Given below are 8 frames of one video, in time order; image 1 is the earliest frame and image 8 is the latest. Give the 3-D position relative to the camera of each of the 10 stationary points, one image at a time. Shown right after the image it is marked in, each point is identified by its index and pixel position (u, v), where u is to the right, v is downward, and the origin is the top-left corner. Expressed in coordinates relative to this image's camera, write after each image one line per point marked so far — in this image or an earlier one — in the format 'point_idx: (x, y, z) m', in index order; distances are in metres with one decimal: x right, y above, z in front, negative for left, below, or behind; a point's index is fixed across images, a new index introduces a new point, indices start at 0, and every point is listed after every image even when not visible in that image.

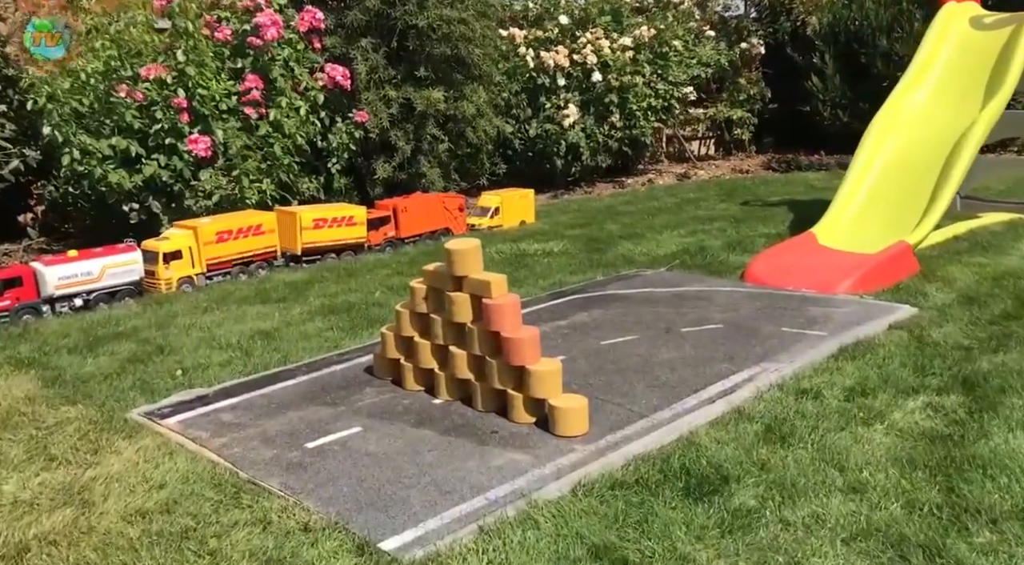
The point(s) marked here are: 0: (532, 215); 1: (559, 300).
0: (+0.2, +0.7, +9.3) m
1: (+0.3, -0.1, +5.8) m
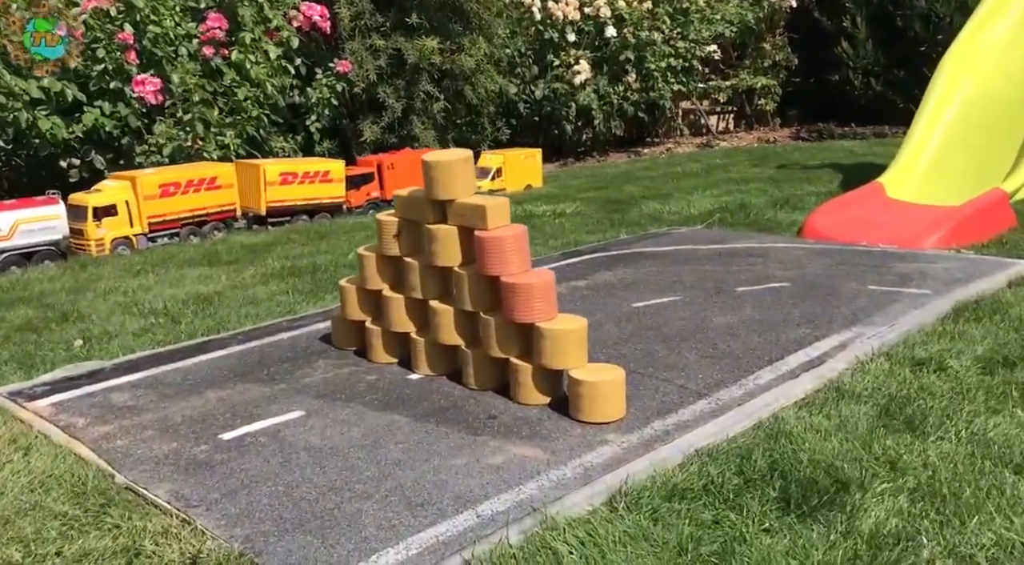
0: (+0.3, +1.0, +8.1) m
1: (+0.4, +0.1, +4.7) m
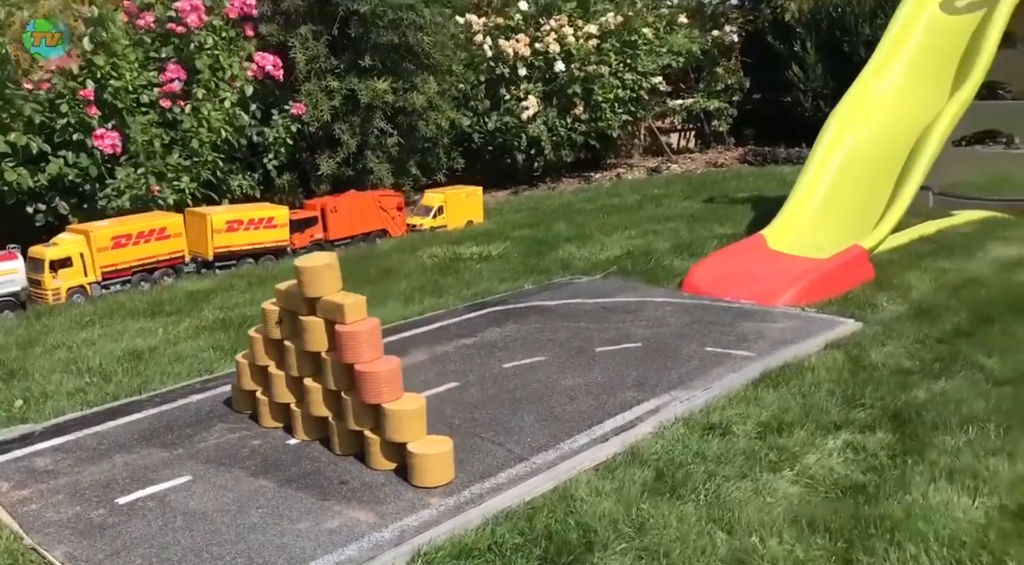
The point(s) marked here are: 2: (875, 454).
0: (-0.3, +0.7, +8.7) m
1: (-0.2, -0.2, +5.3) m
2: (+1.3, -0.6, +3.2) m
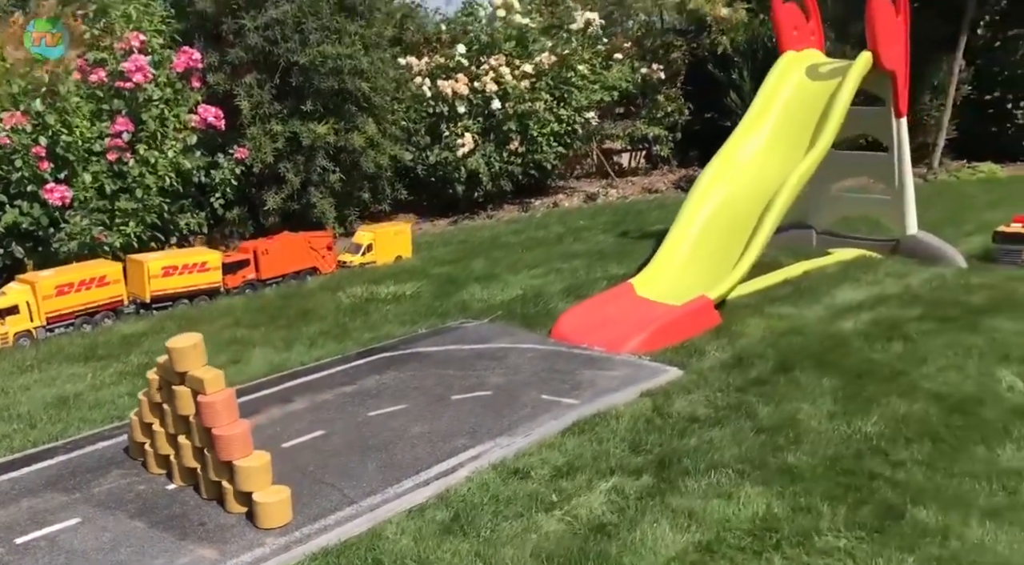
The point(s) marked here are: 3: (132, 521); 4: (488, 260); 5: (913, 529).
0: (-1.1, +0.3, +9.5) m
1: (-1.0, -0.5, +6.0) m
2: (+0.5, -0.9, +4.0) m
3: (-1.7, -1.1, +4.1) m
4: (-0.2, +0.2, +9.2) m
5: (+1.6, -1.0, +3.5) m
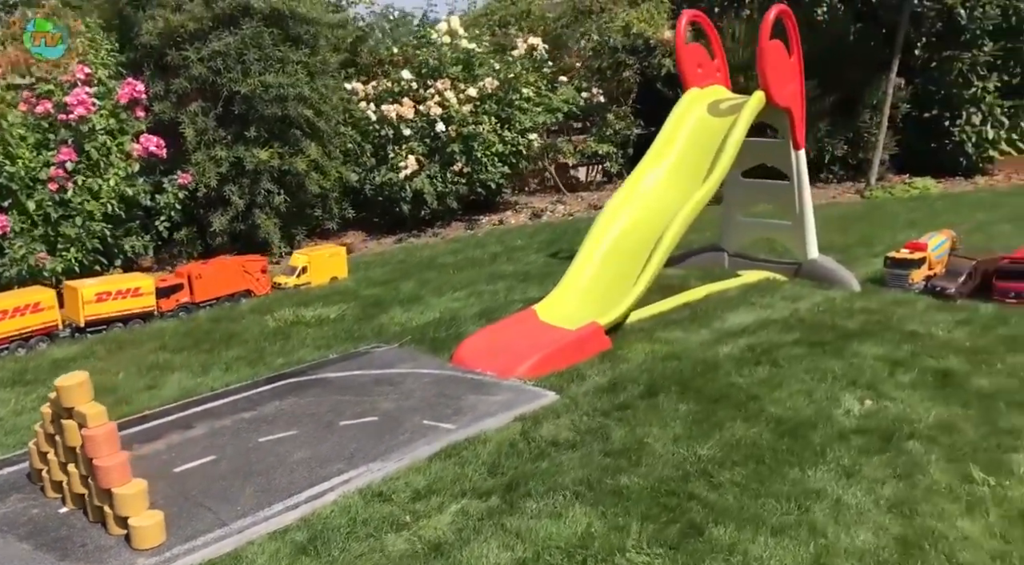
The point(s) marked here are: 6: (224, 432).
0: (-1.8, +0.1, +9.9) m
1: (-1.7, -0.7, +6.5) m
2: (-0.2, -1.1, +4.4) m
3: (-2.4, -1.3, +4.6) m
4: (-1.0, 0.0, +9.6) m
5: (+0.8, -1.2, +4.0) m
6: (-1.8, -0.9, +5.7) m
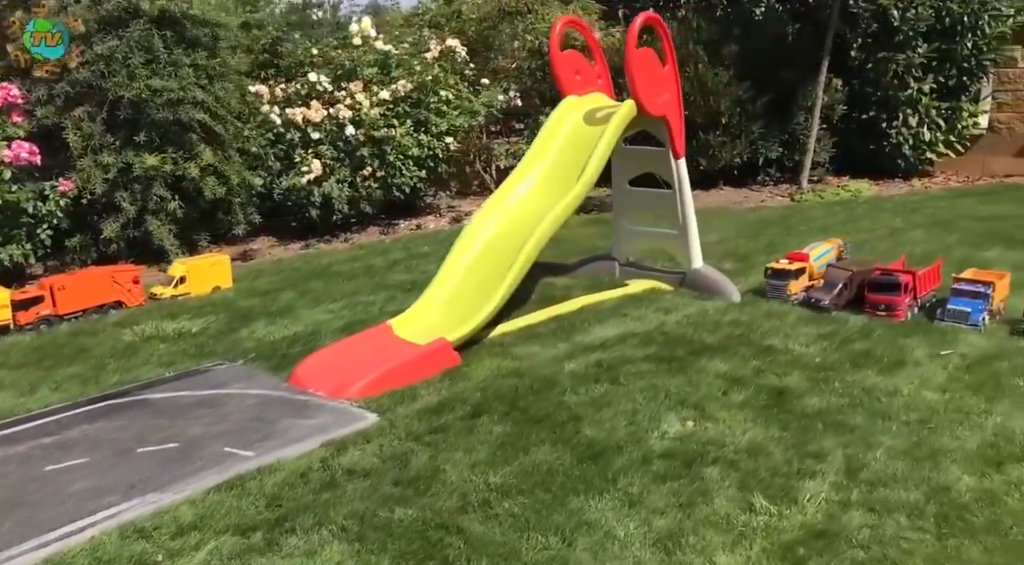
0: (-3.0, 0.0, +9.7) m
1: (-2.9, -0.8, +6.2) m
2: (-1.3, -1.3, +4.2) m
3: (-3.6, -1.4, +4.3) m
4: (-2.2, -0.1, +9.4) m
5: (-0.3, -1.3, +3.8) m
6: (-2.9, -1.0, +5.4) m
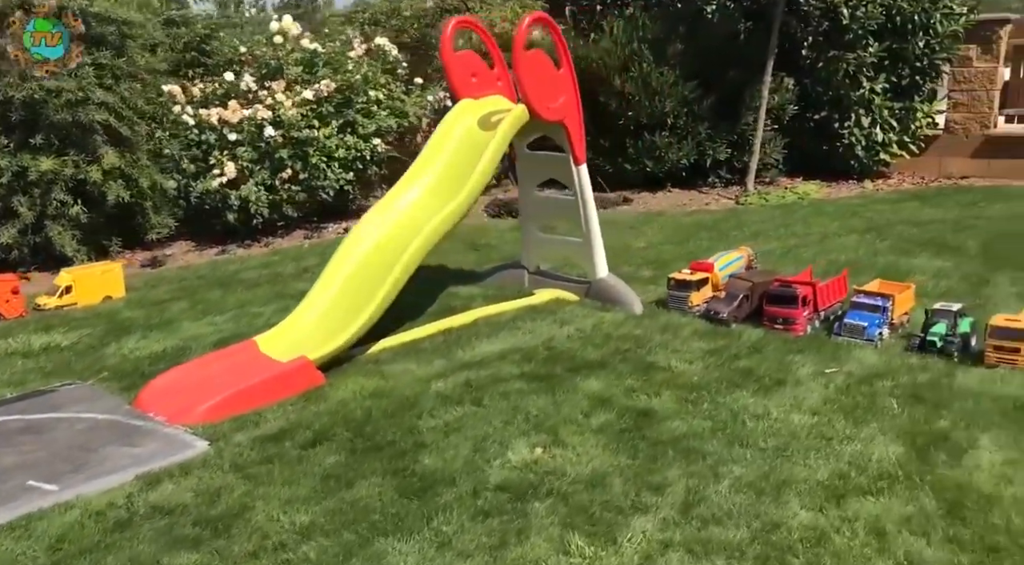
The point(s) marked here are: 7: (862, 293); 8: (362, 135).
0: (-4.0, -0.1, +9.3) m
1: (-3.8, -0.9, +5.9) m
2: (-2.2, -1.4, +3.9) m
3: (-4.5, -1.5, +4.0) m
4: (-3.2, -0.2, +9.1) m
5: (-1.2, -1.4, +3.5) m
6: (-3.8, -1.1, +5.1) m
7: (+2.8, -0.1, +7.4) m
8: (-2.2, +2.1, +12.9) m
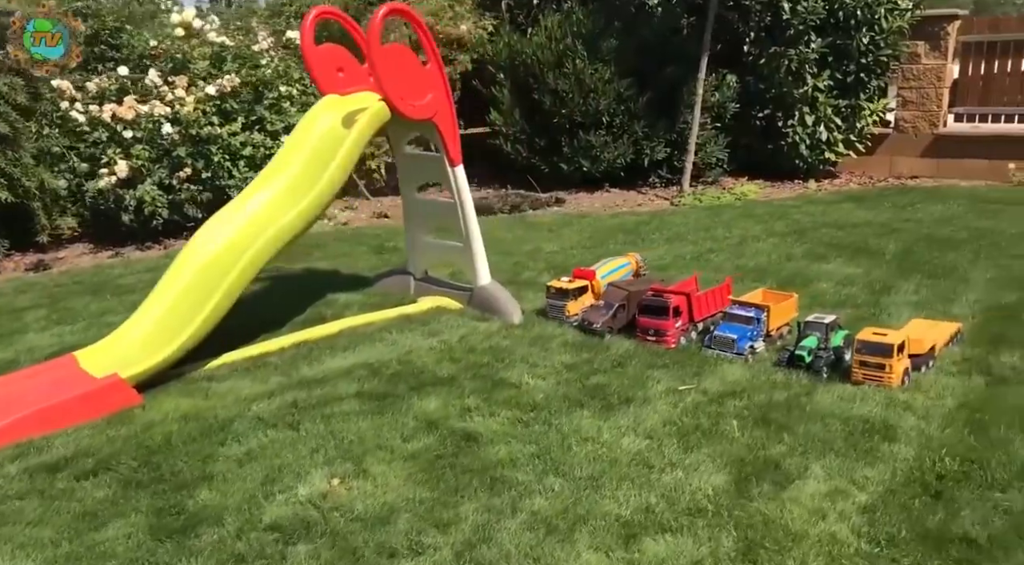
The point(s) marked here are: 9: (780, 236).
0: (-5.2, -0.1, +8.8) m
1: (-4.9, -1.0, +5.4) m
2: (-3.3, -1.5, +3.4) m
3: (-5.5, -1.6, +3.5) m
4: (-4.3, -0.2, +8.6) m
5: (-2.2, -1.5, +3.0) m
6: (-4.9, -1.2, +4.6) m
7: (+1.7, -0.2, +7.0) m
8: (-3.4, +2.0, +12.4) m
9: (+3.5, +0.6, +11.8) m
